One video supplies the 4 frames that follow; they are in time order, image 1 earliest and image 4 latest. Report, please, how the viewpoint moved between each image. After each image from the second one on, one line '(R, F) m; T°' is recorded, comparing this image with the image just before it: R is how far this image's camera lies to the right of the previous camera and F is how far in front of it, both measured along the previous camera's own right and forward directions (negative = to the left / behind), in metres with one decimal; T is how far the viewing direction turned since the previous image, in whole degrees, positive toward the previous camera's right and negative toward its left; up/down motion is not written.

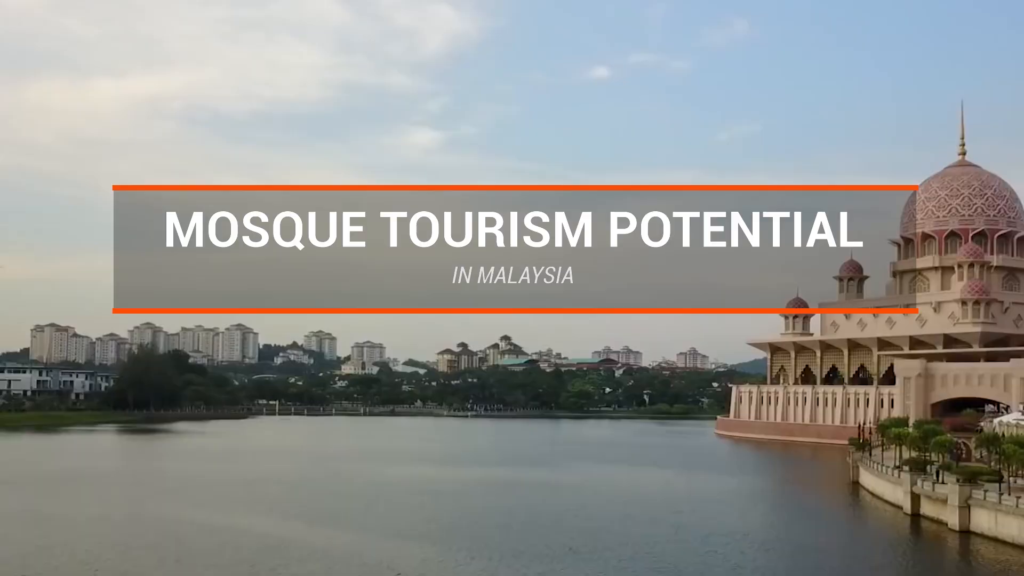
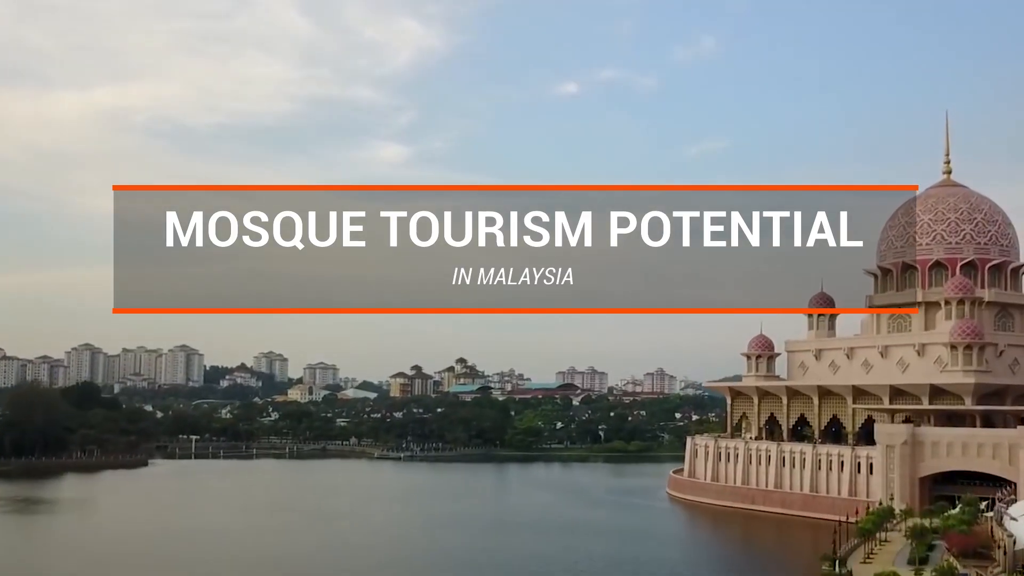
(+2.1, +6.9) m; +2°
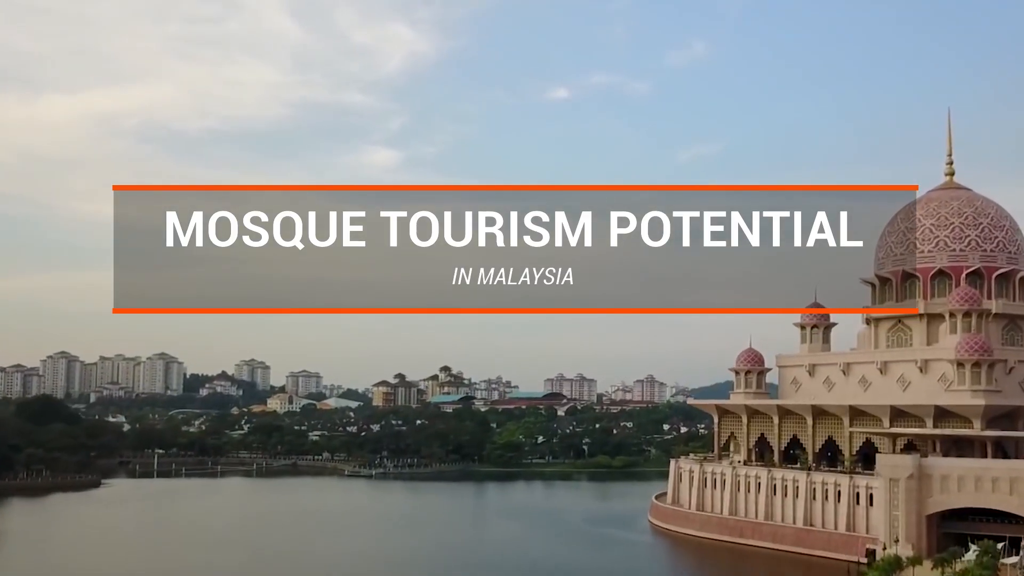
(+0.9, +3.4) m; 0°
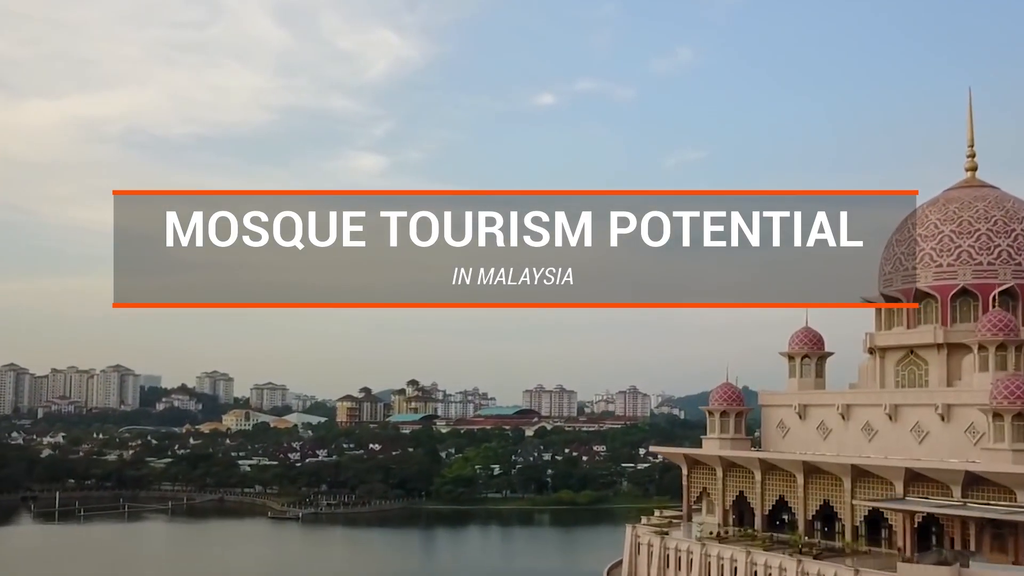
(+2.2, +8.2) m; +1°
